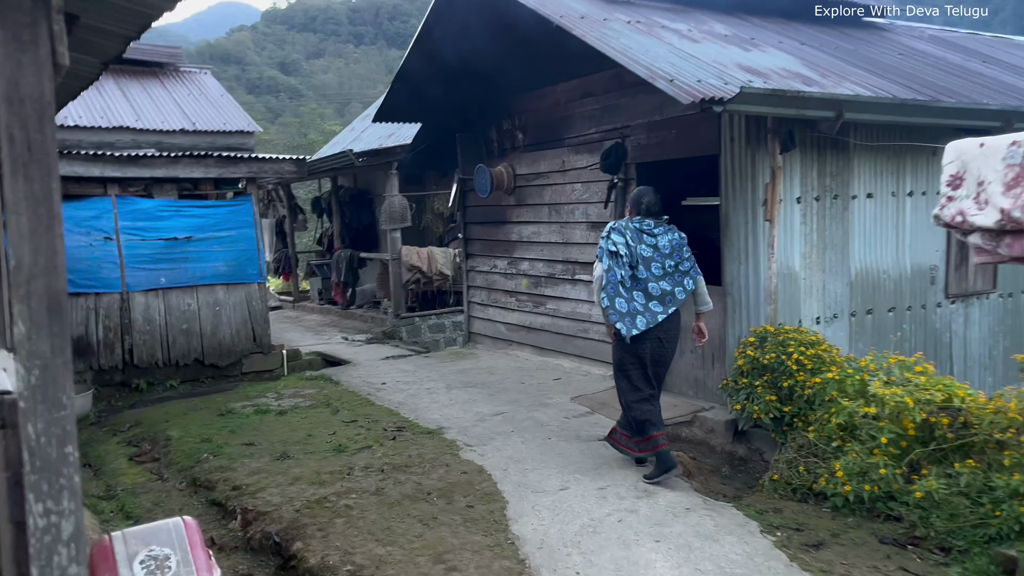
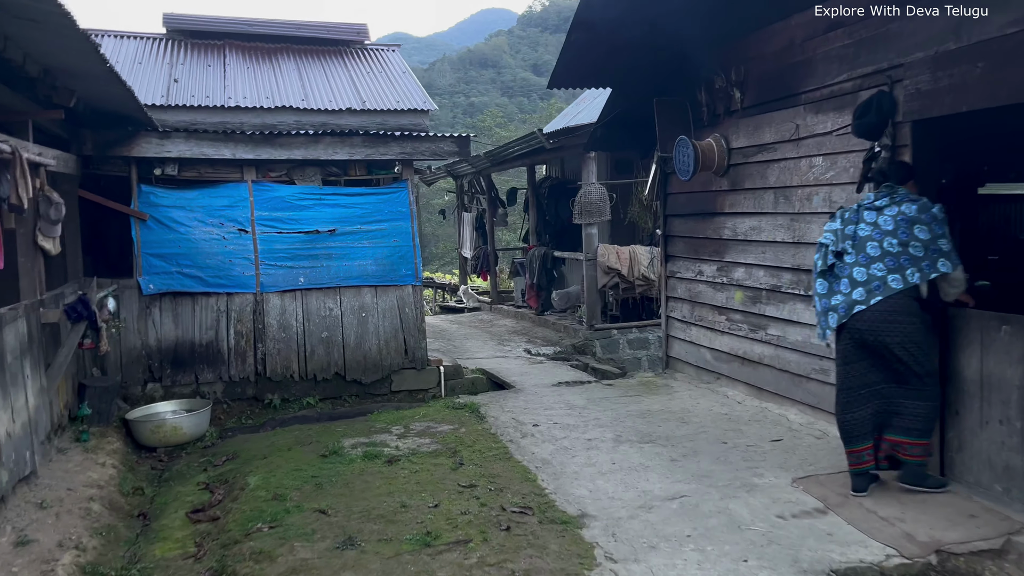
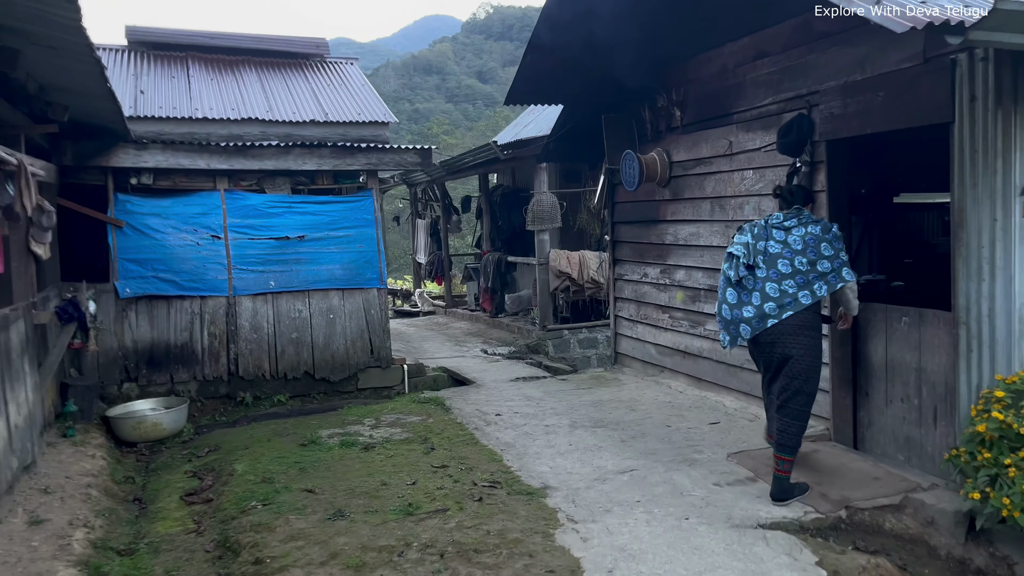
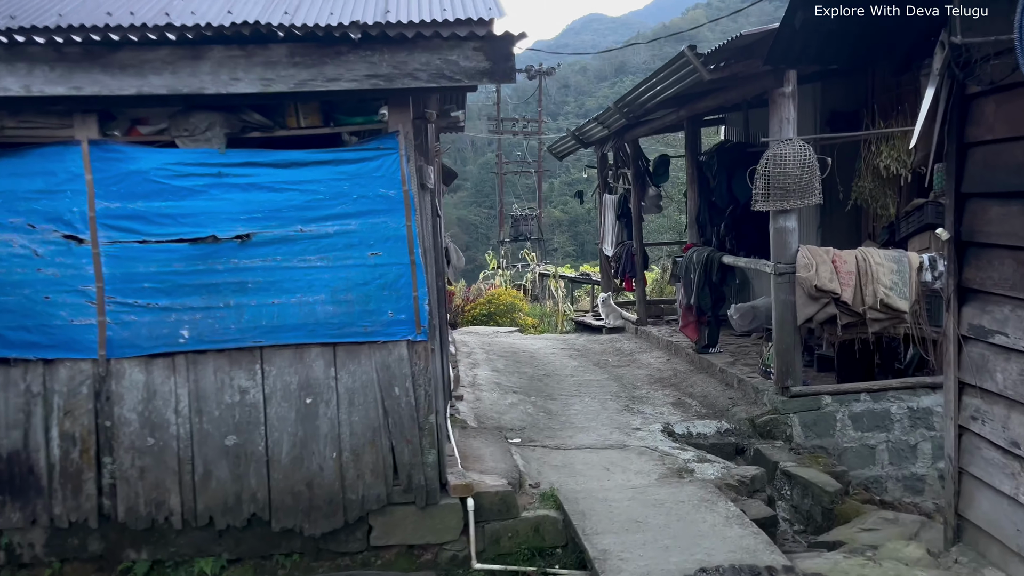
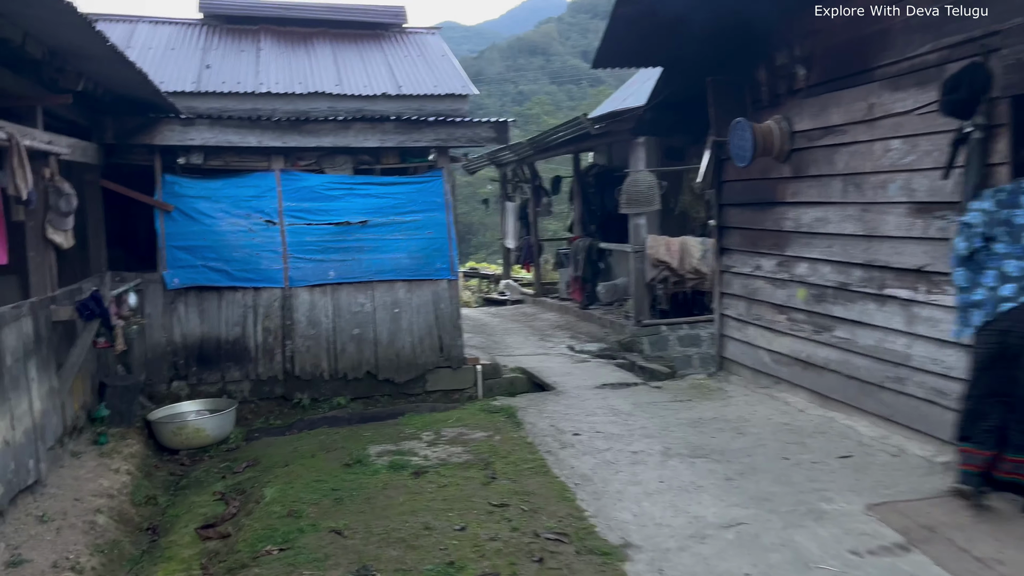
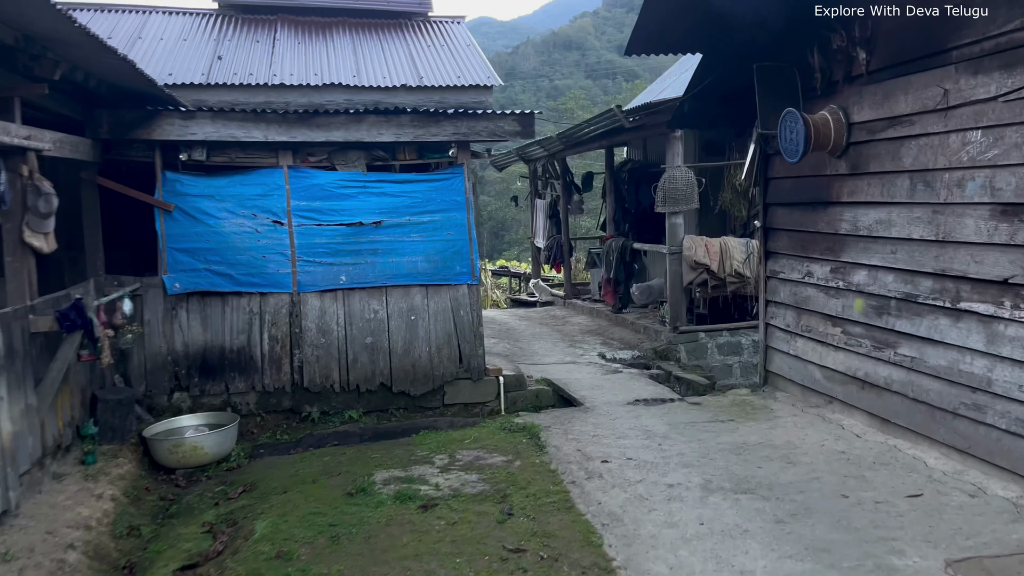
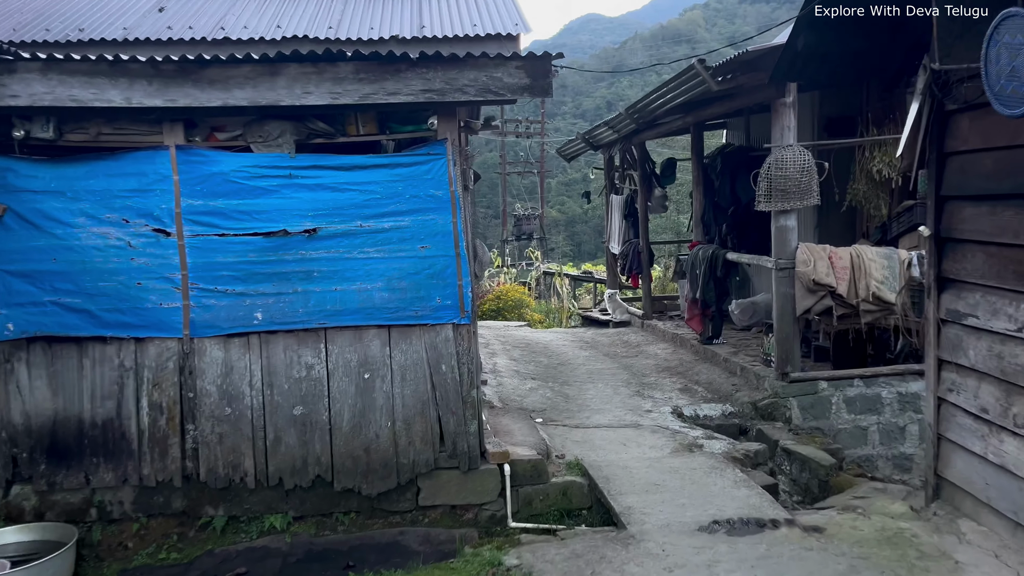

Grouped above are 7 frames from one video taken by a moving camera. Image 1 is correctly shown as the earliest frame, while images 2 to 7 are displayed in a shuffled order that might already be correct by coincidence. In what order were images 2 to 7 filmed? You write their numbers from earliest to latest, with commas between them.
3, 2, 5, 6, 7, 4
